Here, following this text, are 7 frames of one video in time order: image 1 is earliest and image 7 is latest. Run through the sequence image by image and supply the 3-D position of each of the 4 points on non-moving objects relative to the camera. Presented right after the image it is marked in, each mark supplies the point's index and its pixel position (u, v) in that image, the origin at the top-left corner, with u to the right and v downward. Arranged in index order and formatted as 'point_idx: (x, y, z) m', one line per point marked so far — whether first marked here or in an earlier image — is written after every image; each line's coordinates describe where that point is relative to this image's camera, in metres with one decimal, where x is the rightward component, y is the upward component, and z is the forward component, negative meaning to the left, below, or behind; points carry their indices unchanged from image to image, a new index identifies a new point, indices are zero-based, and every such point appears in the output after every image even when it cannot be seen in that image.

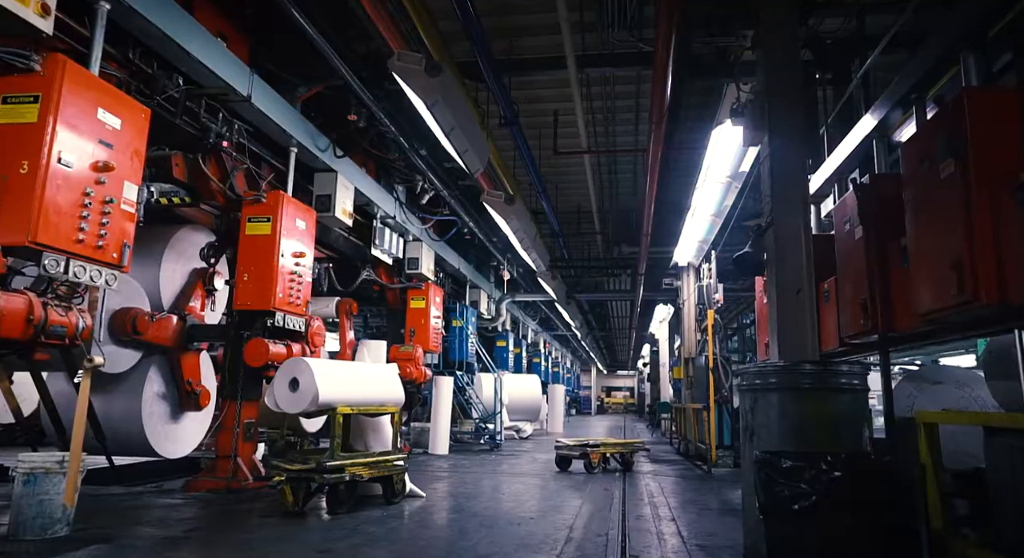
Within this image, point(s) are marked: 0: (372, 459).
0: (-1.0, -1.2, +4.5) m
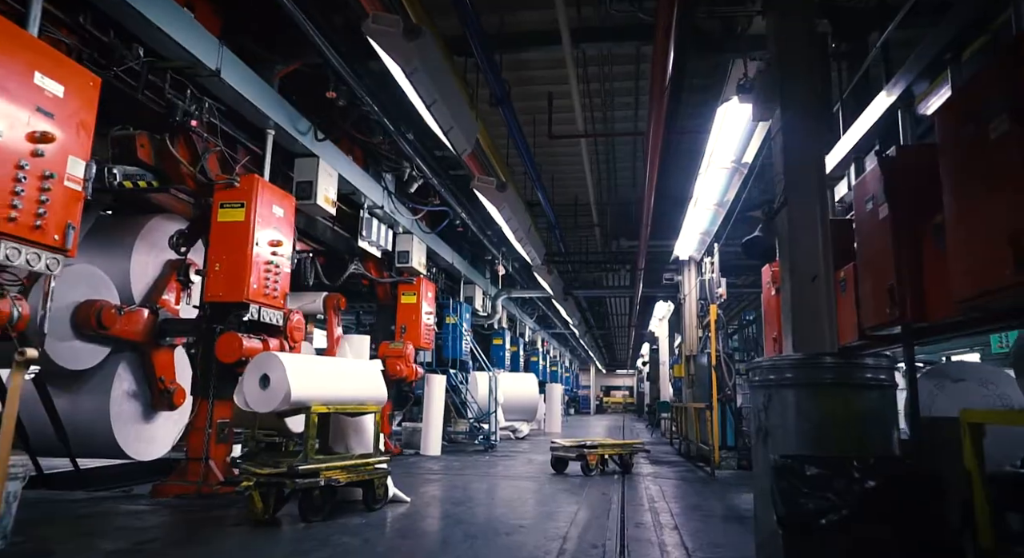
0: (-1.0, -1.1, +4.2) m
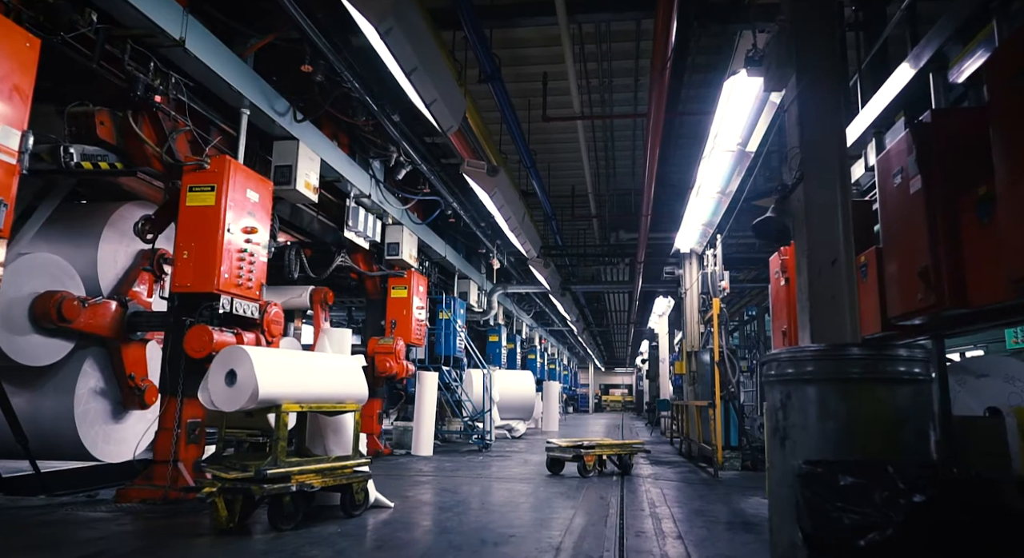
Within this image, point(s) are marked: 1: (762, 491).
0: (-1.1, -1.1, +3.8) m
1: (+2.1, -1.8, +5.5) m
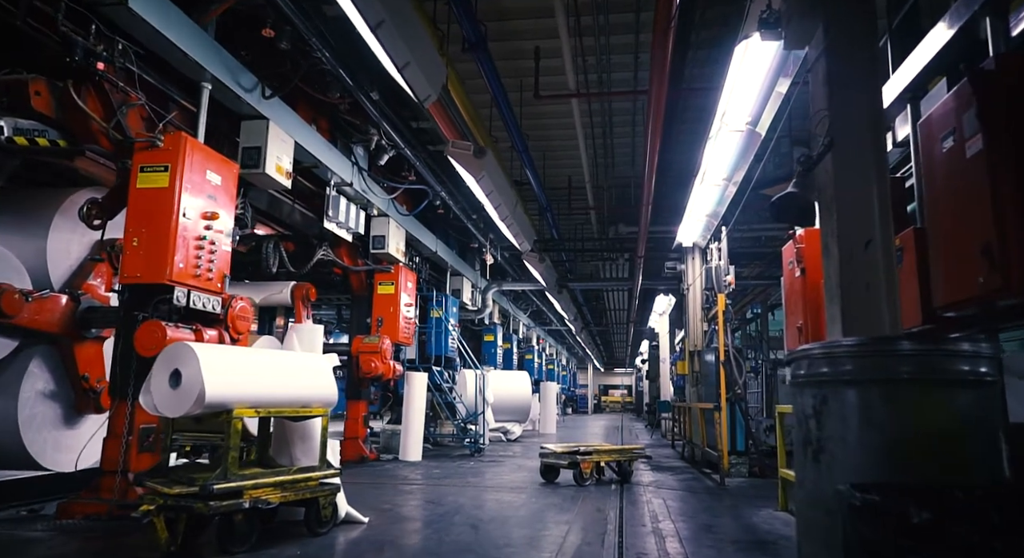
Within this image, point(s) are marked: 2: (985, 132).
0: (-1.2, -1.0, +3.4) m
1: (+2.0, -1.7, +5.1) m
2: (+1.5, +0.5, +2.1) m
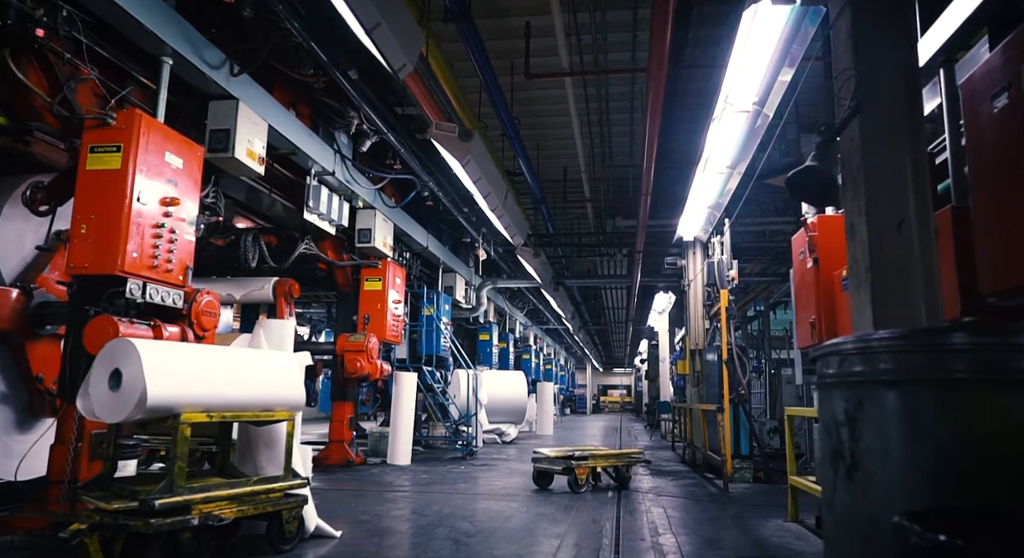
0: (-1.2, -1.0, +3.0) m
1: (+1.9, -1.7, +4.7) m
2: (+1.4, +0.5, +1.7) m
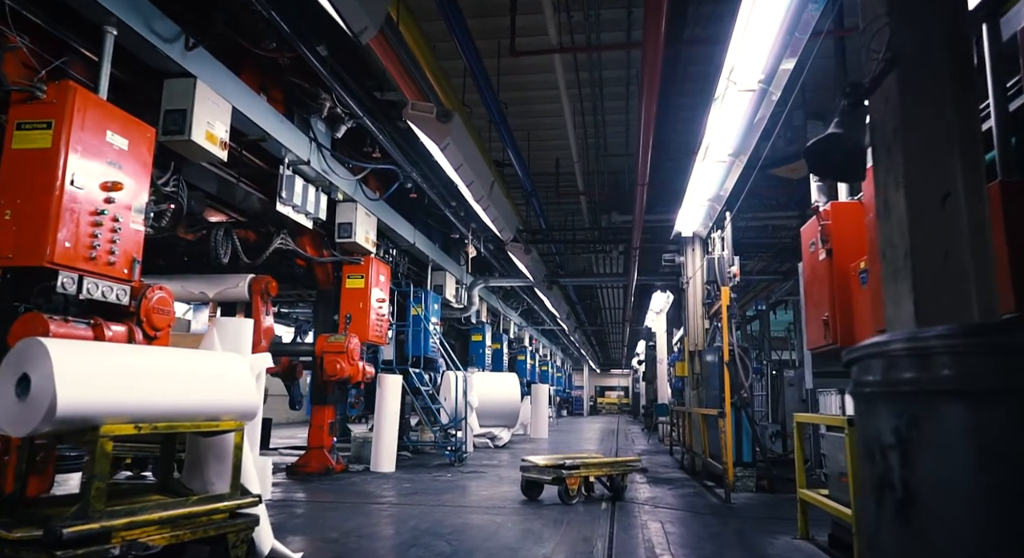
0: (-1.3, -0.9, +2.7) m
1: (+1.8, -1.6, +4.4) m
2: (+1.3, +0.6, +1.4) m
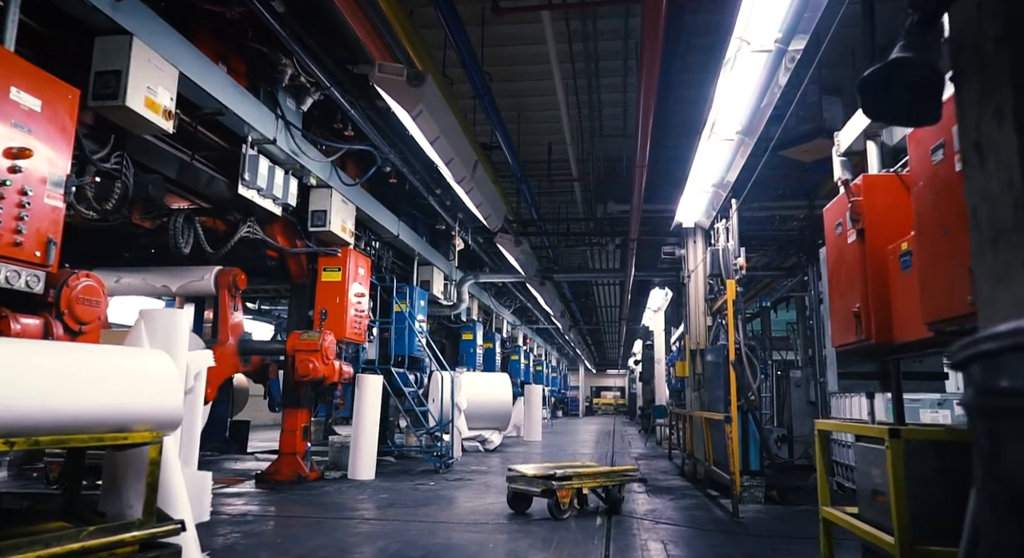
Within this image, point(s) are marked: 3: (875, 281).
0: (-1.4, -0.9, +2.1) m
1: (+1.7, -1.6, +3.8) m
2: (+1.2, +0.6, +0.9) m
3: (+1.6, 0.0, +3.0) m
